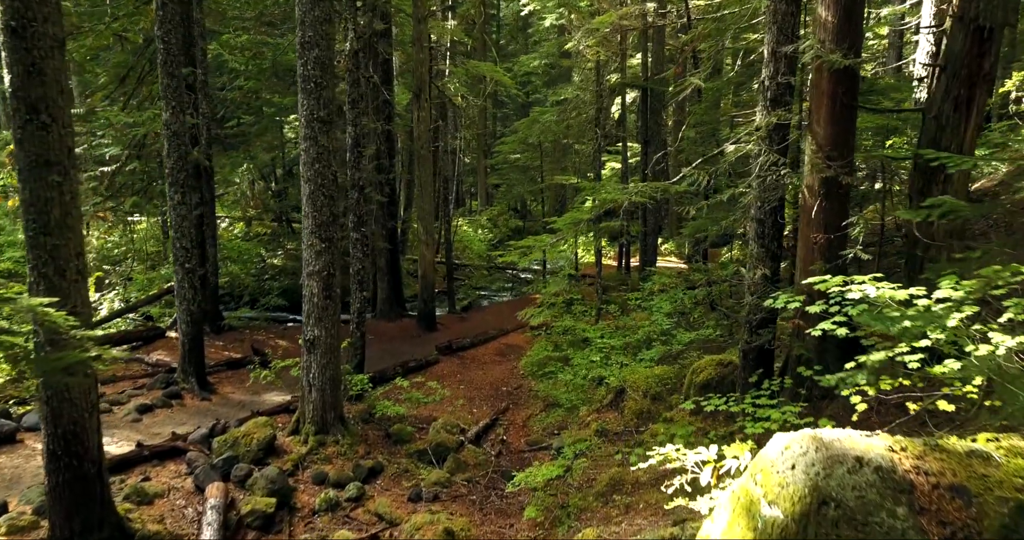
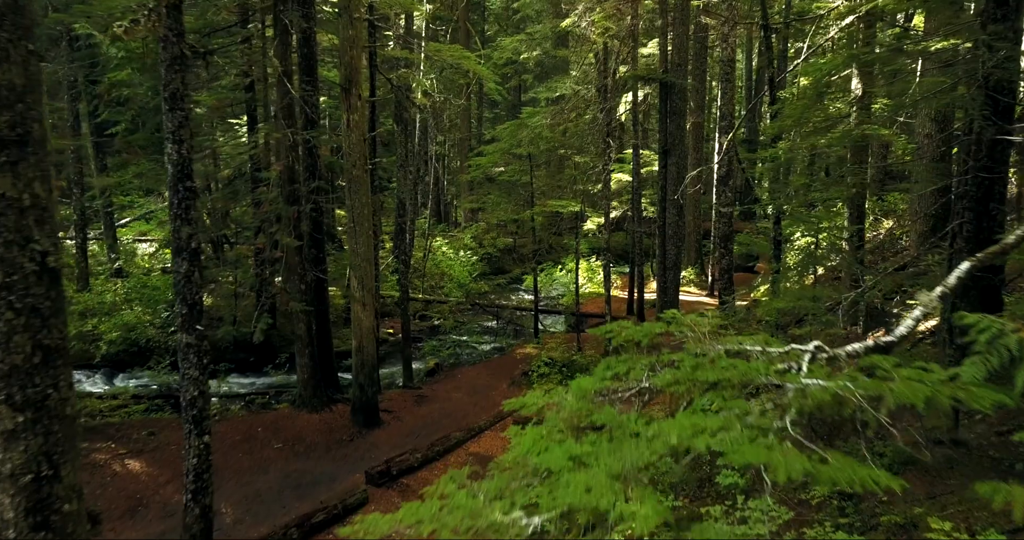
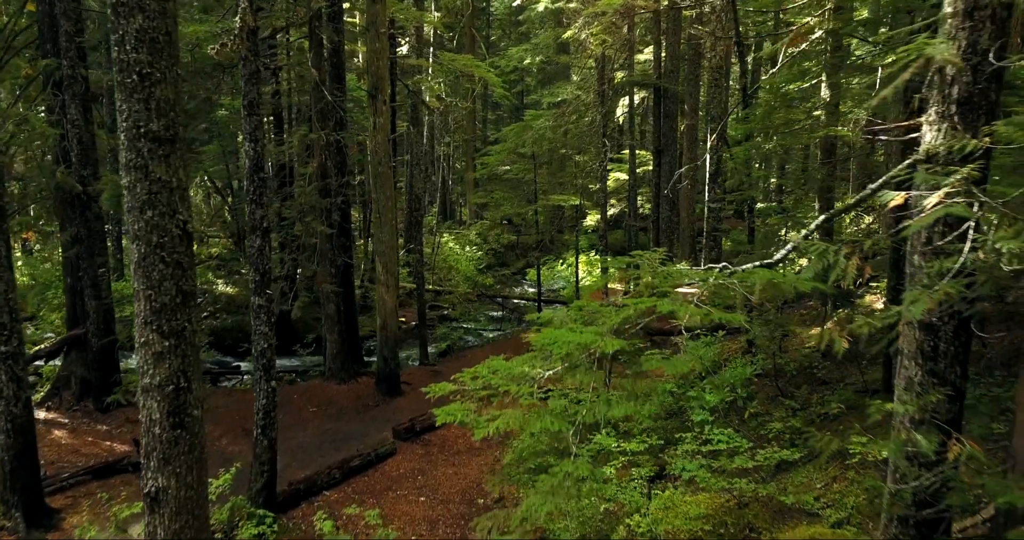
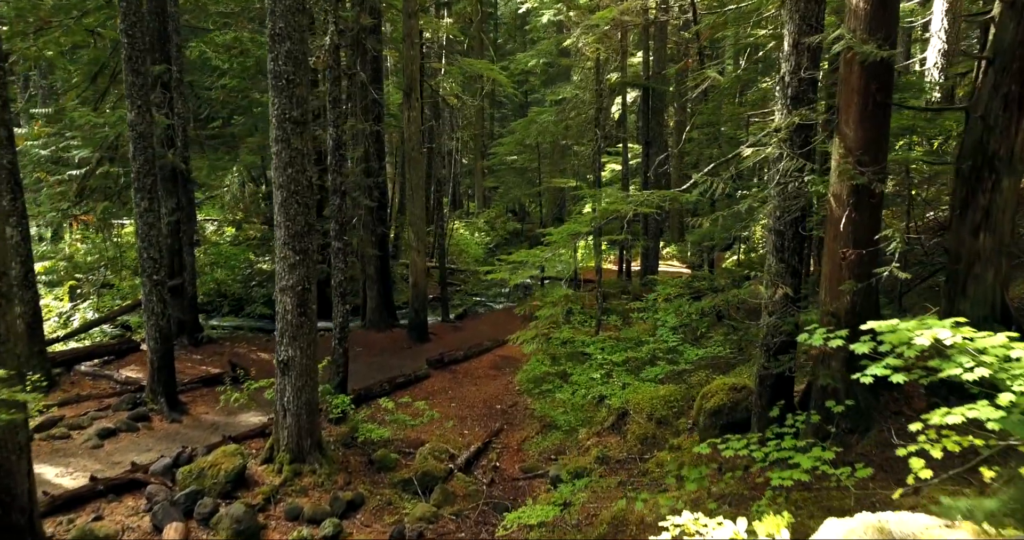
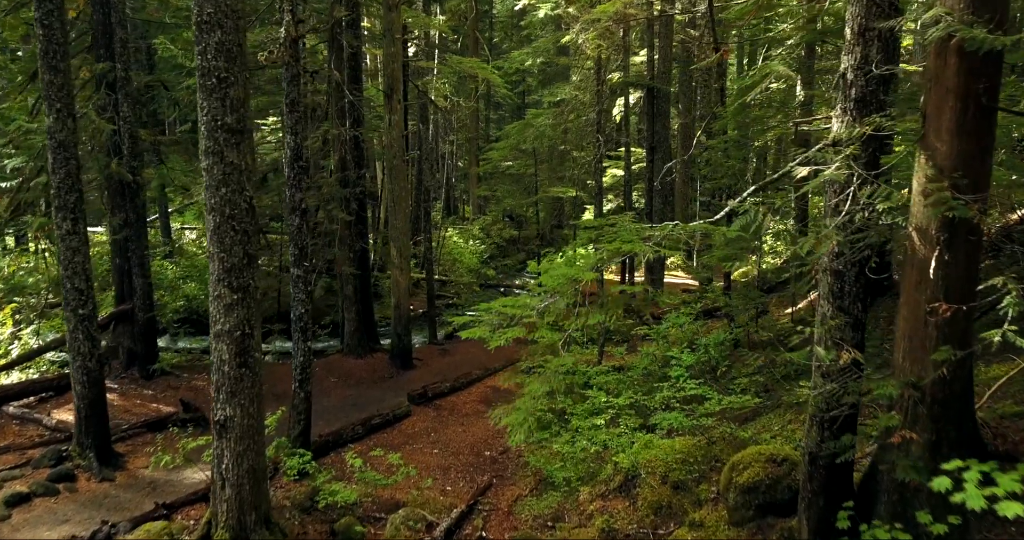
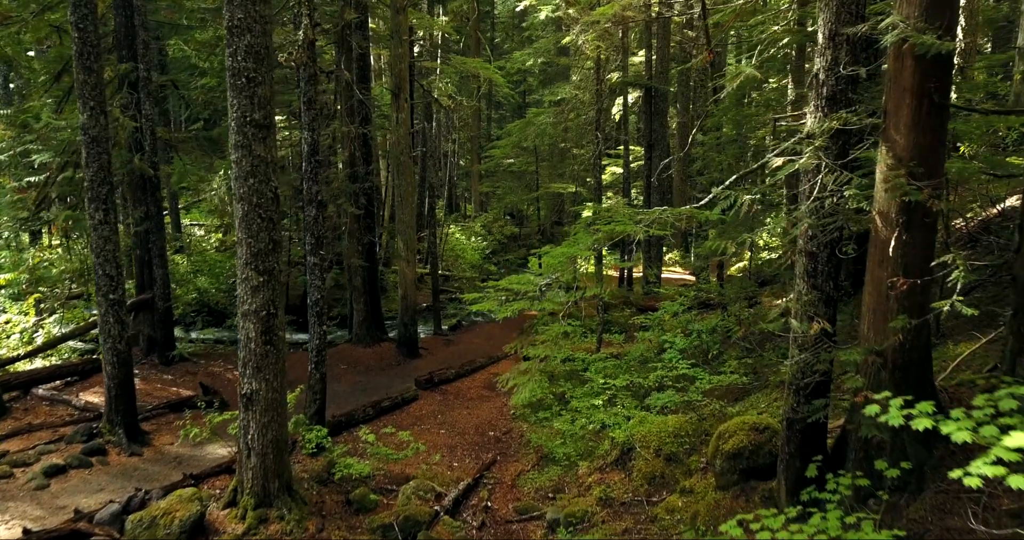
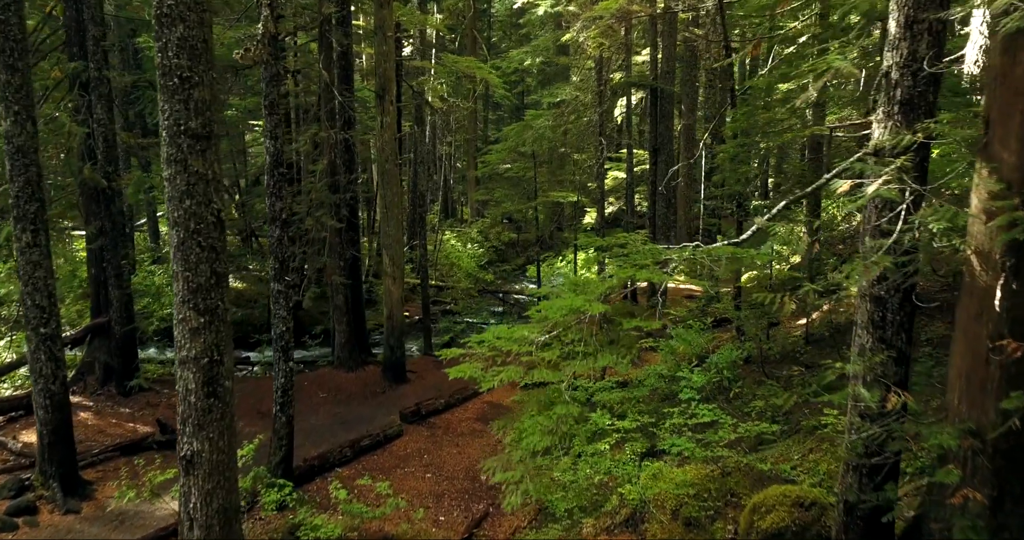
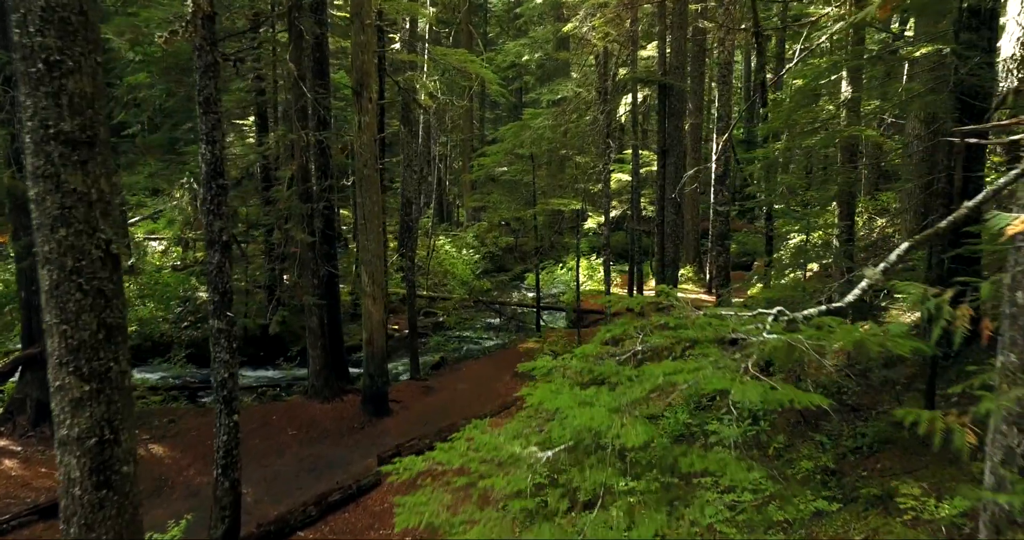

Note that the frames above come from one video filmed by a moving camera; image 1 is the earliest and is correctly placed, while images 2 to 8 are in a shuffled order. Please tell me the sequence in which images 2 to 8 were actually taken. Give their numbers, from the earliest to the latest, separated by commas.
4, 6, 5, 7, 3, 8, 2
